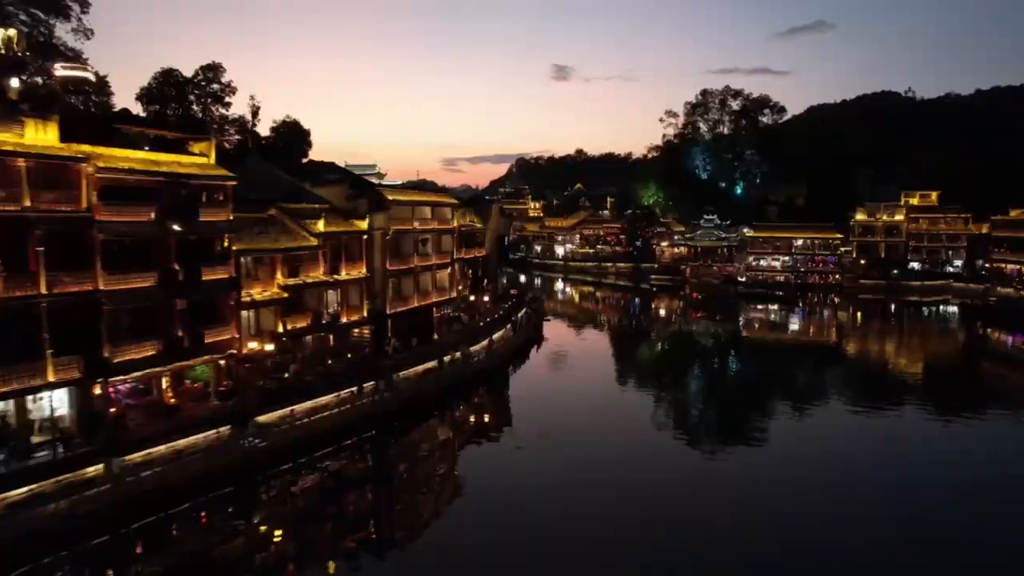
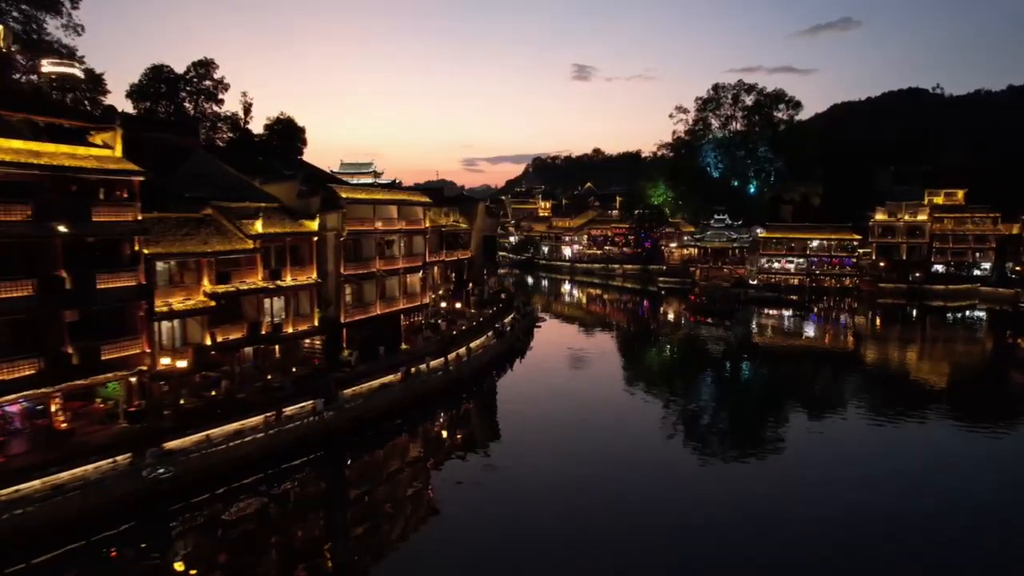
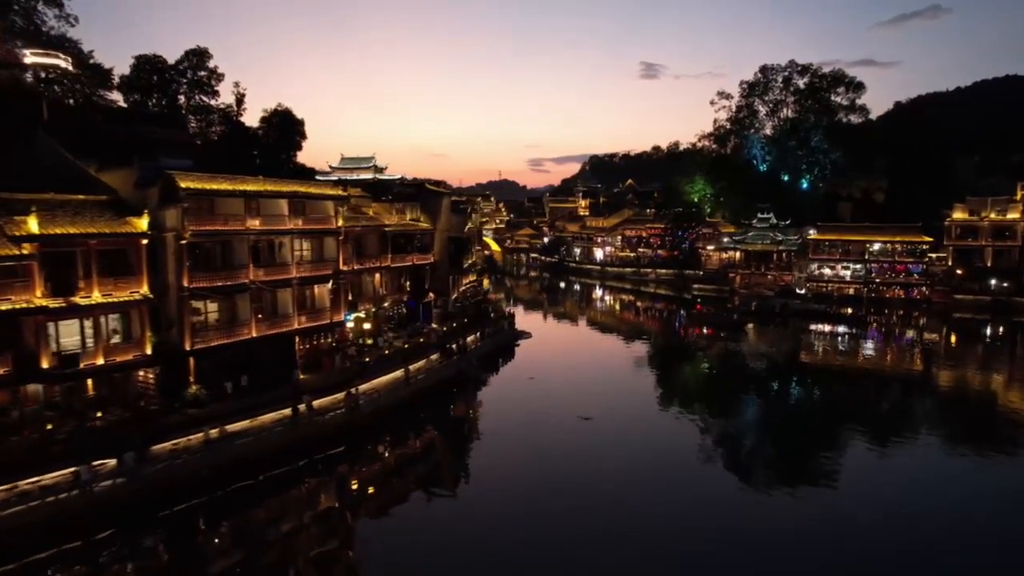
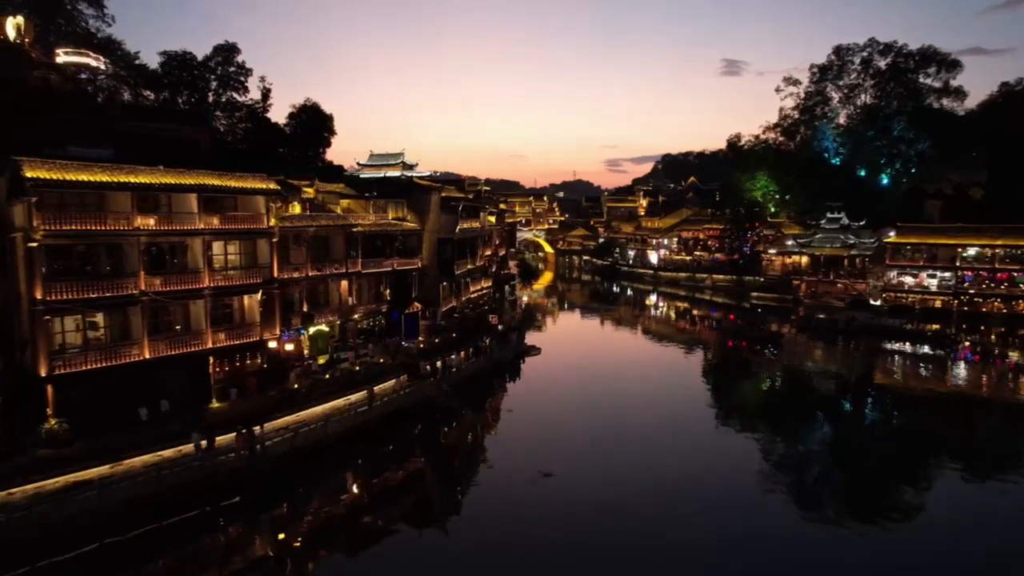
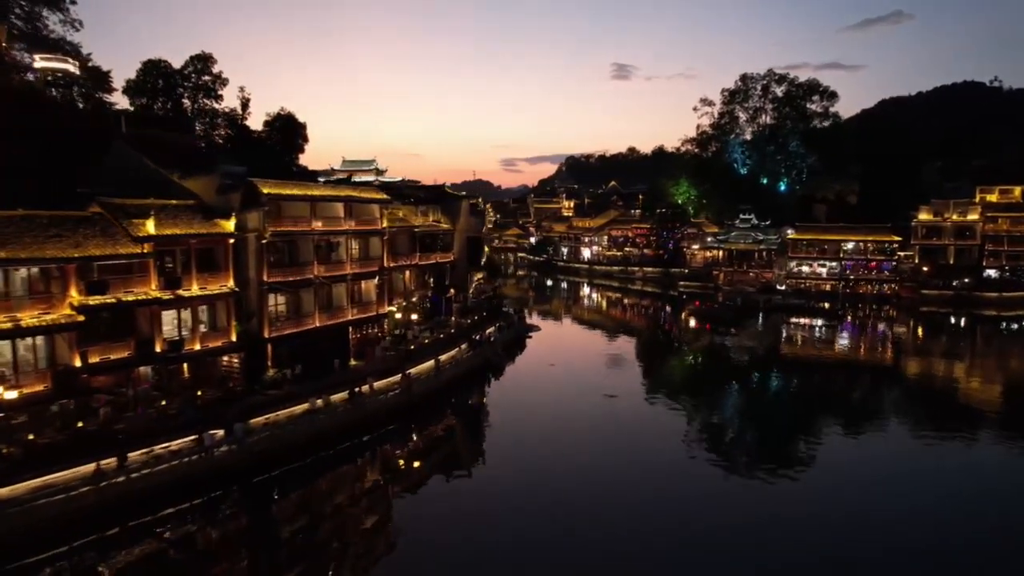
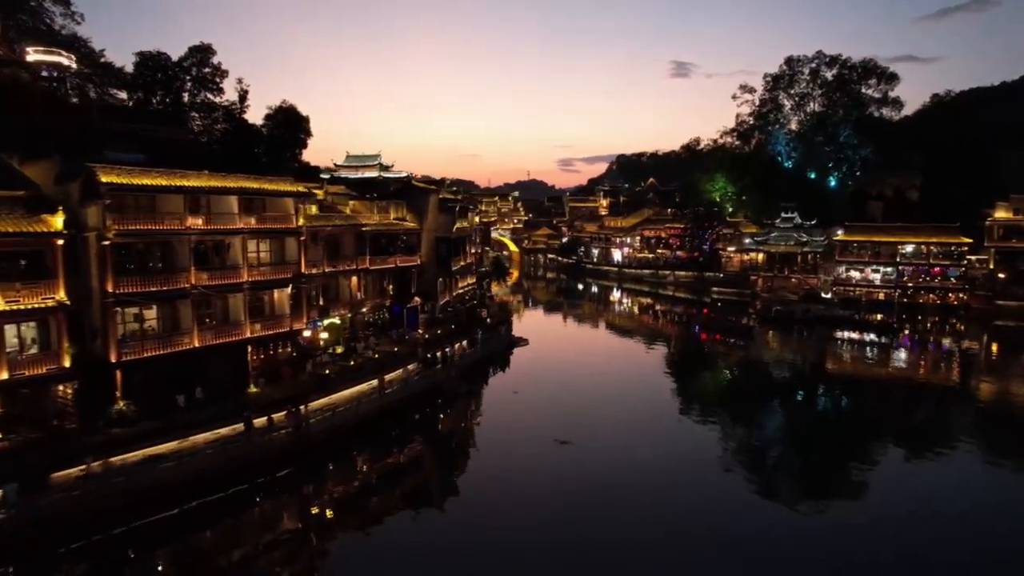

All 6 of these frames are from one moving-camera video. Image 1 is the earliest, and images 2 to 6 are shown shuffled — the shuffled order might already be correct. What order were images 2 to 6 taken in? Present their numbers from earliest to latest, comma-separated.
2, 5, 3, 6, 4
